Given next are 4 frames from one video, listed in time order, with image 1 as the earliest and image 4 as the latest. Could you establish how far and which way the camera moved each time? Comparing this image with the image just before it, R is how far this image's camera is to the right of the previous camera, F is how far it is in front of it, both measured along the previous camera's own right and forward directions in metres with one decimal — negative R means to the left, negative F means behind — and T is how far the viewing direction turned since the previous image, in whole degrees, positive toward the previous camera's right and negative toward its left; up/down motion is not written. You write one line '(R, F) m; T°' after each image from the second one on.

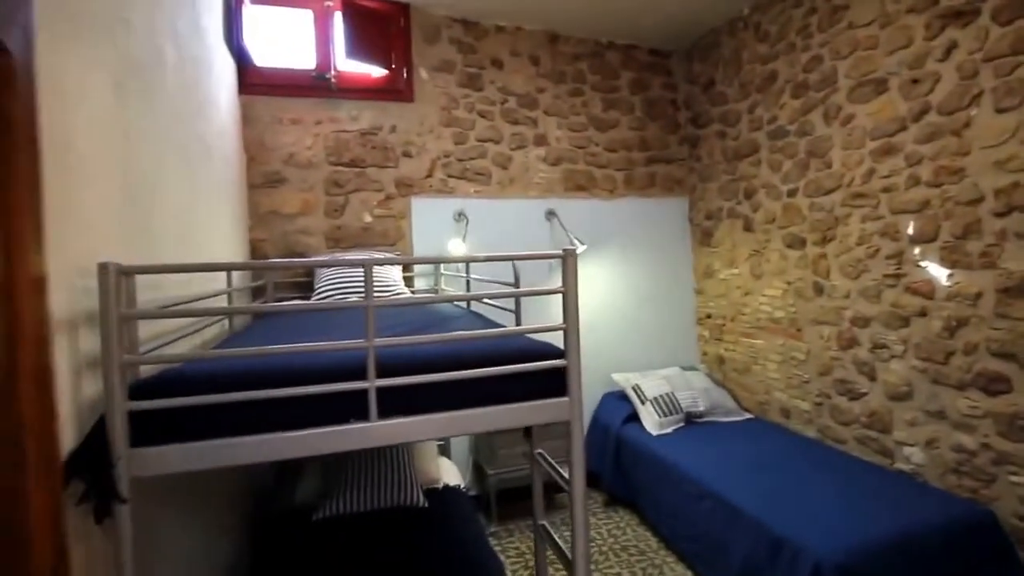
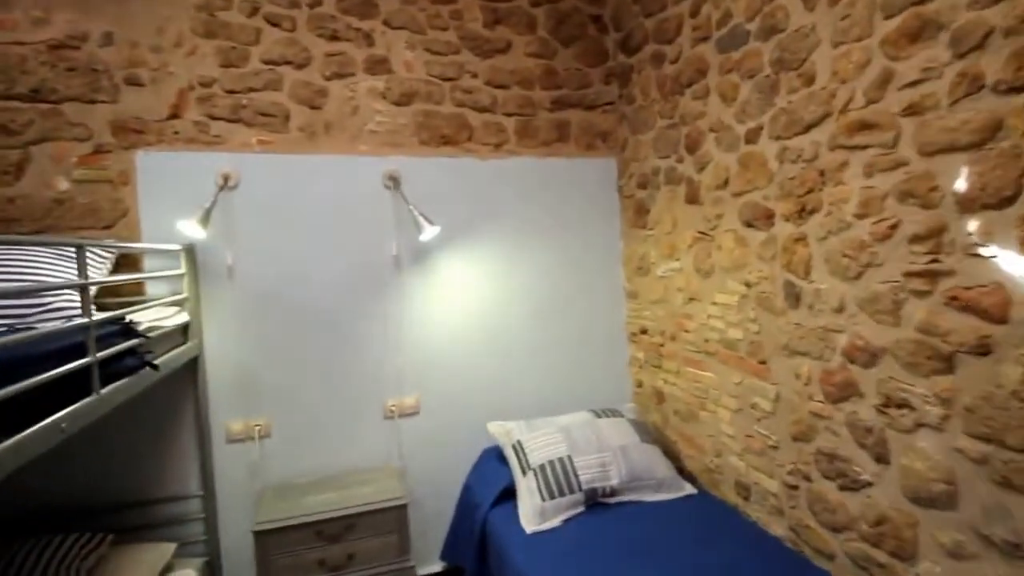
(+1.0, +1.3) m; -3°
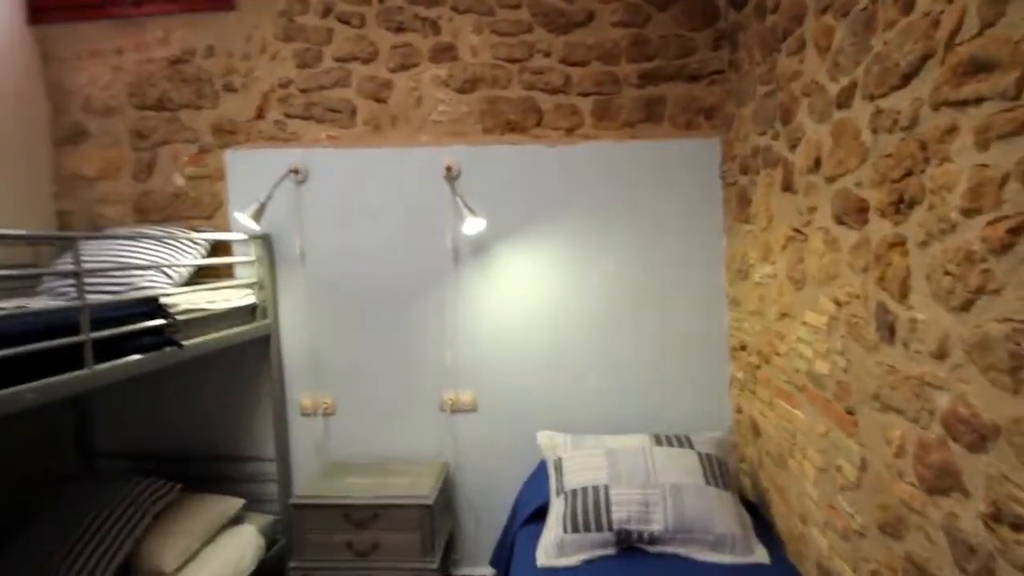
(+0.7, +0.4) m; -22°
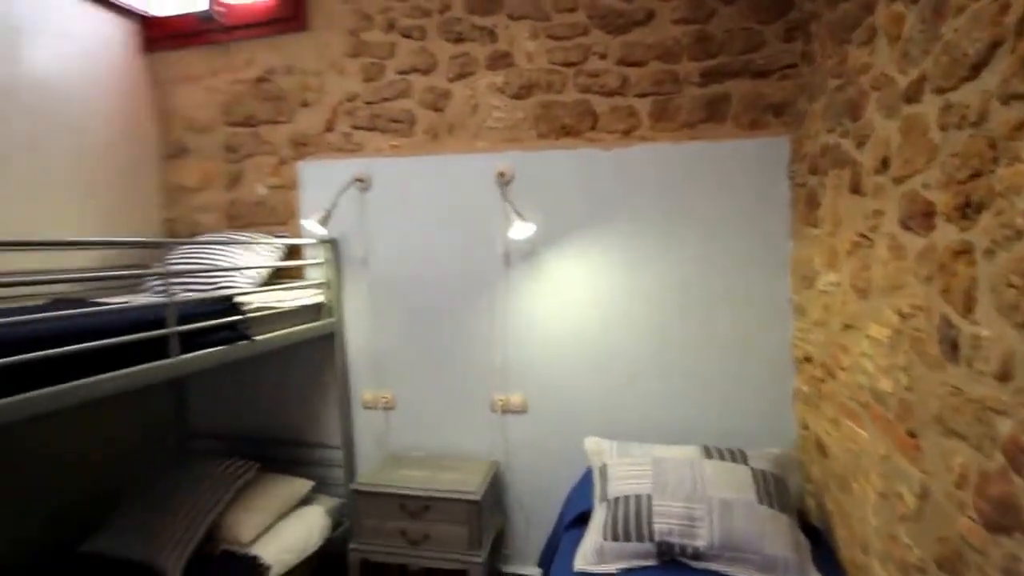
(+0.1, 0.0) m; -9°
